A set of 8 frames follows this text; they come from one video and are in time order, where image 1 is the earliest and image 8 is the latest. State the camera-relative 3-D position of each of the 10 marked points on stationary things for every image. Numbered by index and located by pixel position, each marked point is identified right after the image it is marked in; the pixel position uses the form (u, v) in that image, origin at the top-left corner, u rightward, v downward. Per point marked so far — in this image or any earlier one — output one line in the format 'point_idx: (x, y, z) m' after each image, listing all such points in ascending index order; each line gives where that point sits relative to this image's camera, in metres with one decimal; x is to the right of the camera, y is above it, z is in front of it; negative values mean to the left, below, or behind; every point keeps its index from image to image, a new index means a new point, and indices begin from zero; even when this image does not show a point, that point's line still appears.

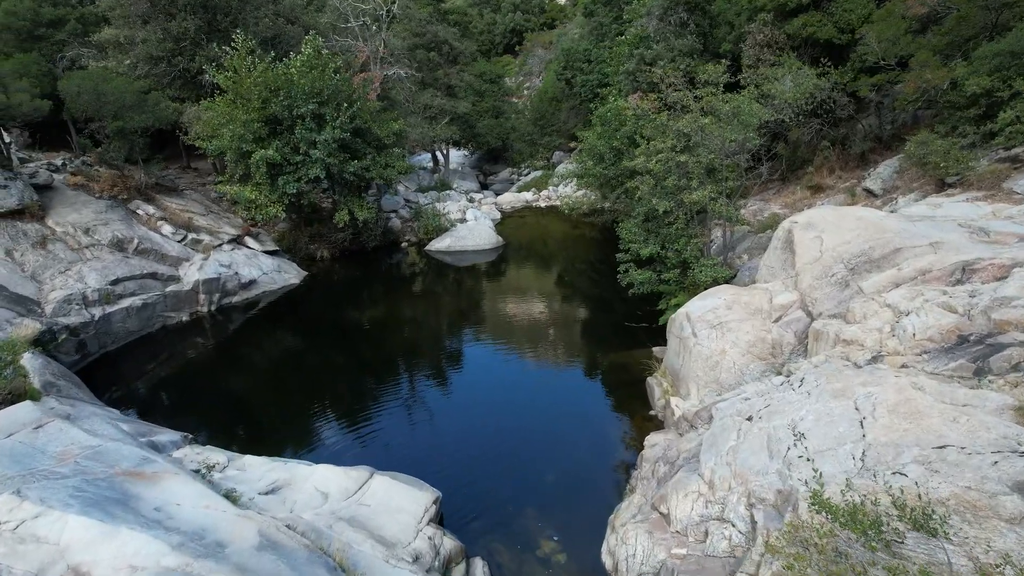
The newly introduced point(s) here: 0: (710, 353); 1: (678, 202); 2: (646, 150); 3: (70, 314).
0: (+4.5, -1.5, +13.6) m
1: (+5.5, +2.7, +18.9) m
2: (+4.5, +4.4, +19.4) m
3: (-13.2, -0.8, +17.8) m
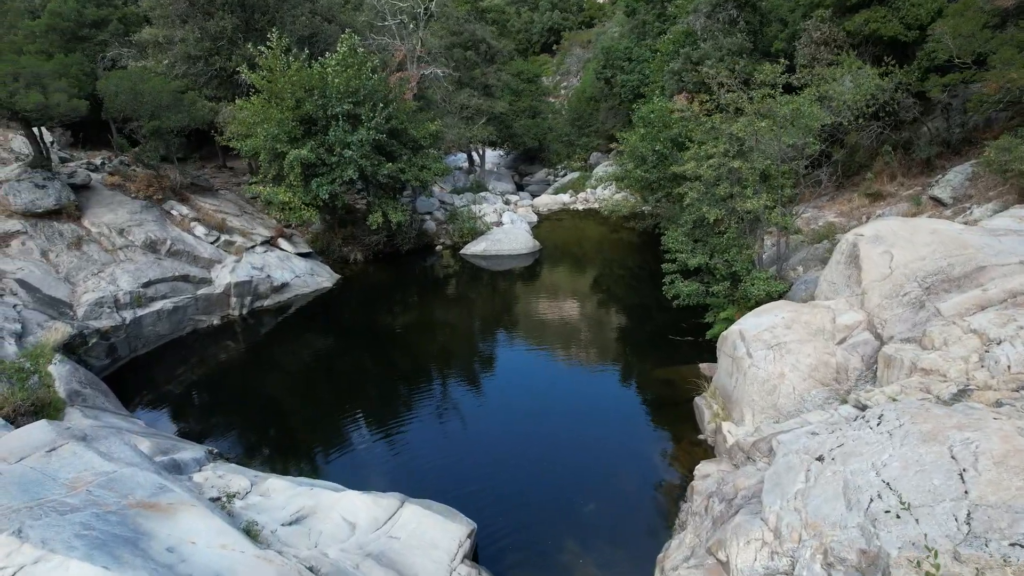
0: (+5.4, -1.9, +12.5) m
1: (+6.6, +2.3, +17.8) m
2: (+5.7, +4.1, +18.3) m
3: (-12.2, -0.9, +17.6) m
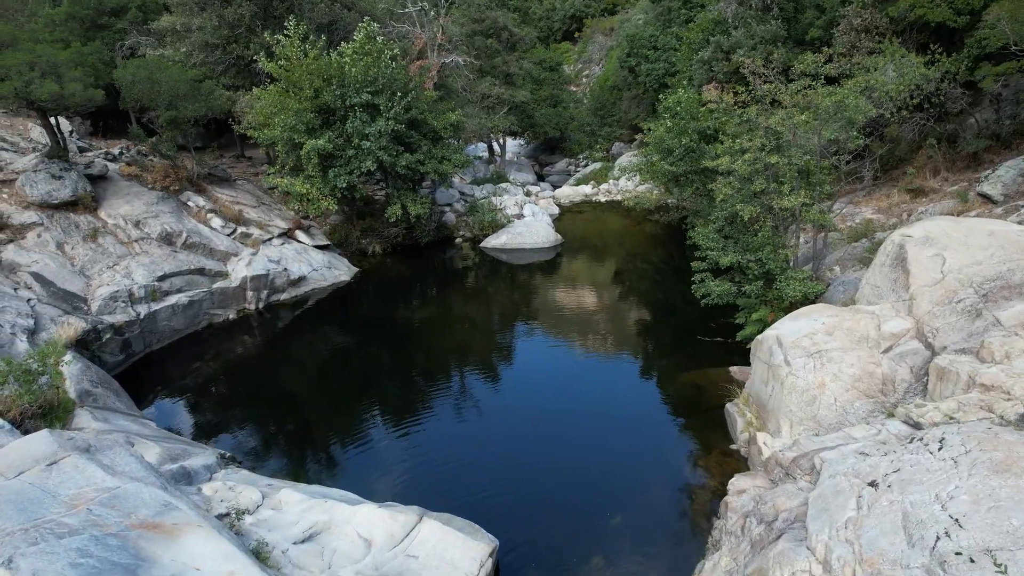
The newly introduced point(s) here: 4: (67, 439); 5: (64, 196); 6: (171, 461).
0: (+5.8, -2.0, +11.8) m
1: (+7.3, +2.3, +16.9) m
2: (+6.4, +4.1, +17.5) m
3: (-11.6, -0.7, +17.3) m
4: (-5.9, -2.0, +7.9) m
5: (-14.8, +3.0, +19.7) m
6: (-5.6, -2.9, +9.7) m
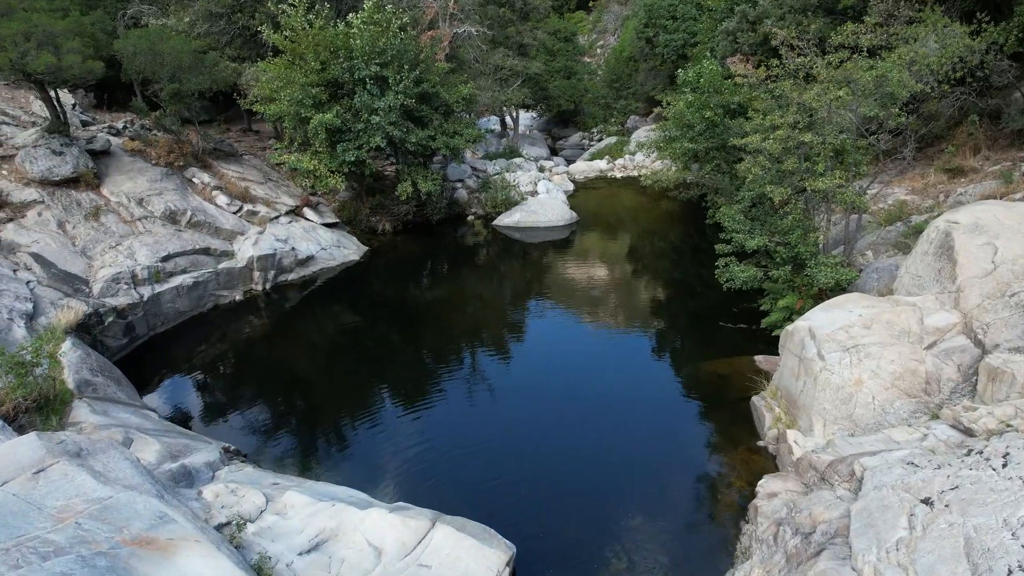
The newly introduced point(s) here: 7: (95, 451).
0: (+6.1, -1.8, +11.1) m
1: (+7.7, +2.7, +16.0) m
2: (+6.8, +4.5, +16.5) m
3: (-11.1, -0.2, +16.8) m
4: (-5.7, -1.9, +7.4) m
5: (-14.3, +3.7, +19.1) m
6: (-5.3, -2.7, +9.2) m
7: (-5.4, -2.1, +7.7) m
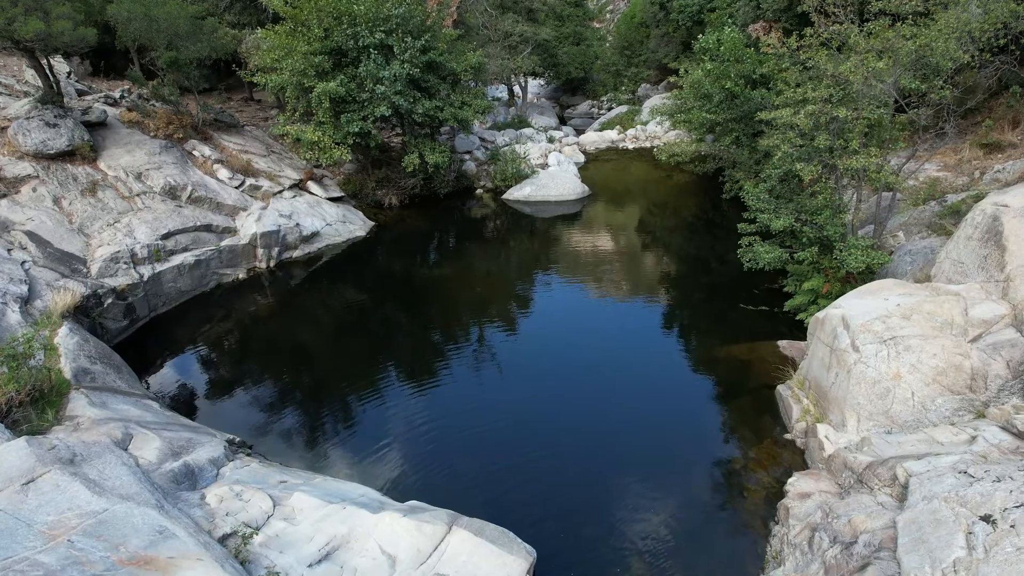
0: (+6.4, -1.6, +10.5) m
1: (+8.1, +3.1, +15.2) m
2: (+7.2, +5.0, +15.5) m
3: (-10.8, +0.4, +16.3) m
4: (-5.4, -1.9, +6.9) m
5: (-13.9, +4.4, +18.3) m
6: (-5.0, -2.6, +8.7) m
7: (-5.1, -2.0, +7.2) m
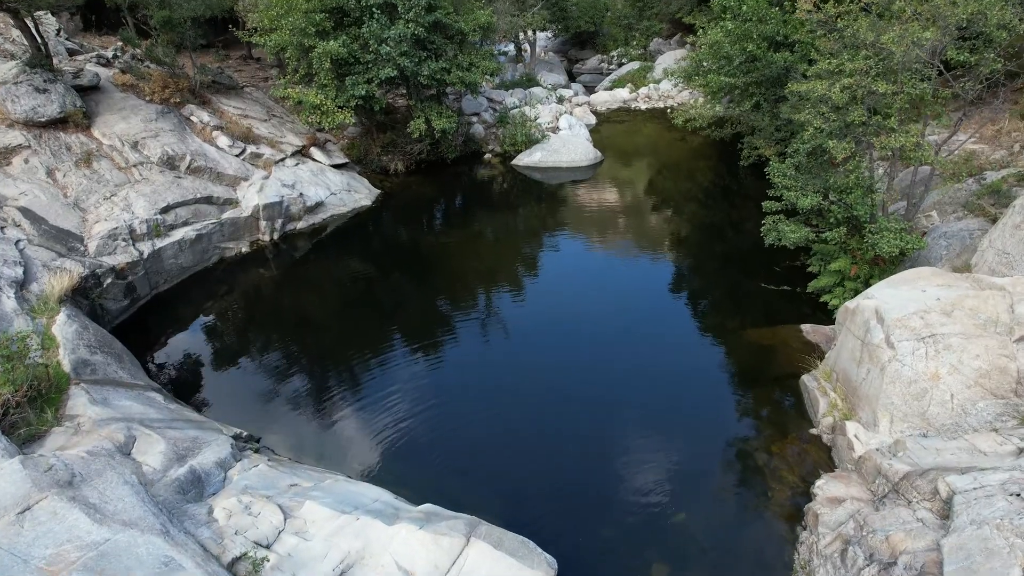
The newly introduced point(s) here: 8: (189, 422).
0: (+6.8, -1.5, +10.0) m
1: (+8.4, +3.5, +14.3) m
2: (+7.5, +5.4, +14.5) m
3: (-10.4, +1.0, +15.7) m
4: (-5.1, -2.0, +6.5) m
5: (-13.5, +5.1, +17.5) m
6: (-4.7, -2.5, +8.4) m
7: (-4.9, -2.1, +6.8) m
8: (-5.5, -2.3, +10.1) m
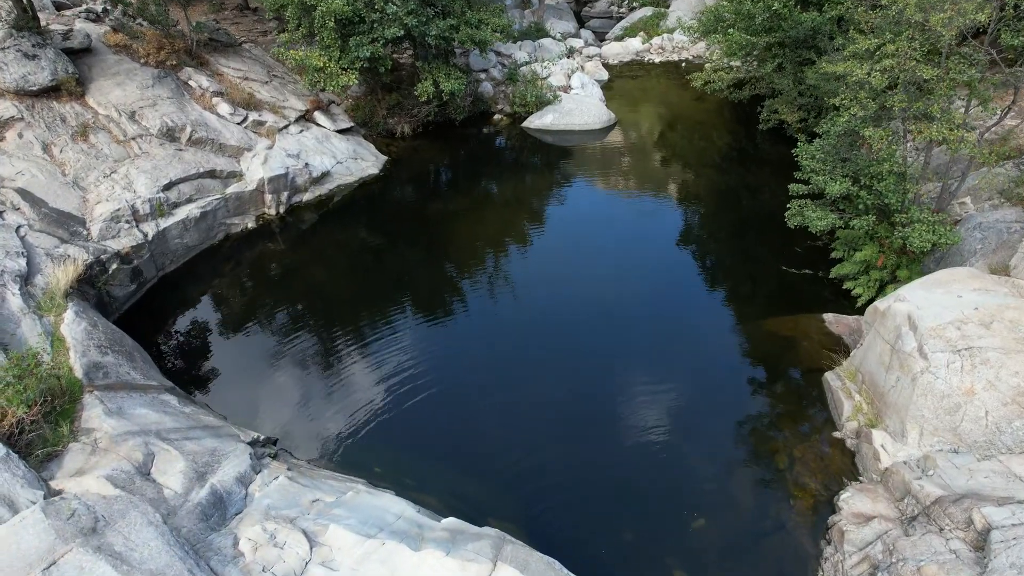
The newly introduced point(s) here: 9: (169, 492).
0: (+7.1, -1.7, +9.7) m
1: (+8.9, +3.7, +13.5) m
2: (+8.0, +5.6, +13.6) m
3: (-10.0, +1.4, +15.2) m
4: (-4.8, -2.4, +6.3) m
5: (-13.1, +5.8, +16.6) m
6: (-4.4, -2.8, +8.2) m
7: (-4.5, -2.5, +6.7) m
8: (-5.1, -2.3, +10.0) m
9: (-4.7, -2.7, +8.1) m
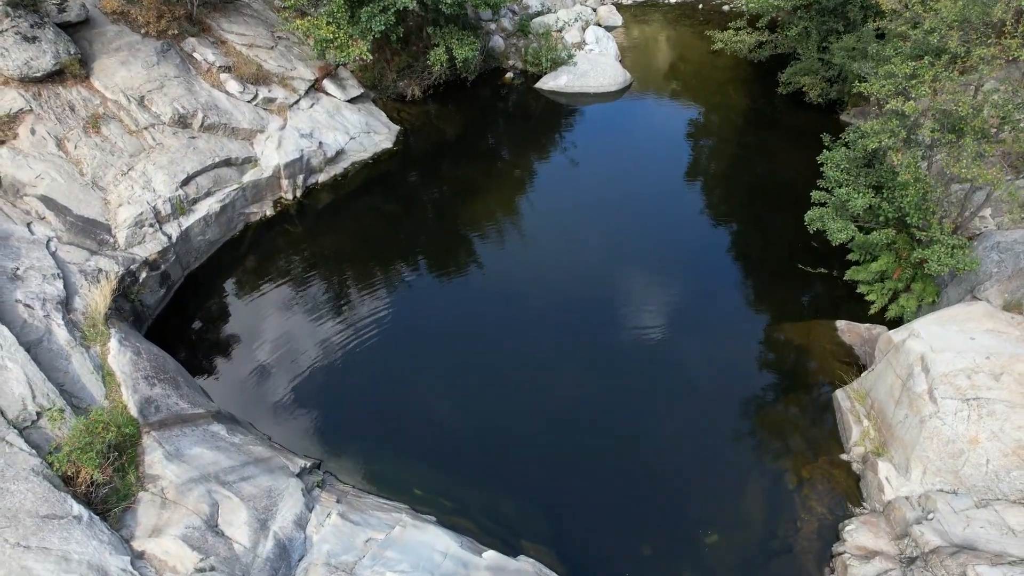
0: (+7.7, -2.6, +10.4) m
1: (+9.5, +3.3, +13.4) m
2: (+8.6, +5.1, +13.2) m
3: (-9.4, +1.4, +15.3) m
4: (-4.1, -3.7, +7.1) m
5: (-12.5, +5.9, +16.0) m
6: (-3.8, -3.8, +9.0) m
7: (-3.9, -3.8, +7.4) m
8: (-4.5, -3.1, +10.6) m
9: (-4.1, -3.8, +8.8) m
